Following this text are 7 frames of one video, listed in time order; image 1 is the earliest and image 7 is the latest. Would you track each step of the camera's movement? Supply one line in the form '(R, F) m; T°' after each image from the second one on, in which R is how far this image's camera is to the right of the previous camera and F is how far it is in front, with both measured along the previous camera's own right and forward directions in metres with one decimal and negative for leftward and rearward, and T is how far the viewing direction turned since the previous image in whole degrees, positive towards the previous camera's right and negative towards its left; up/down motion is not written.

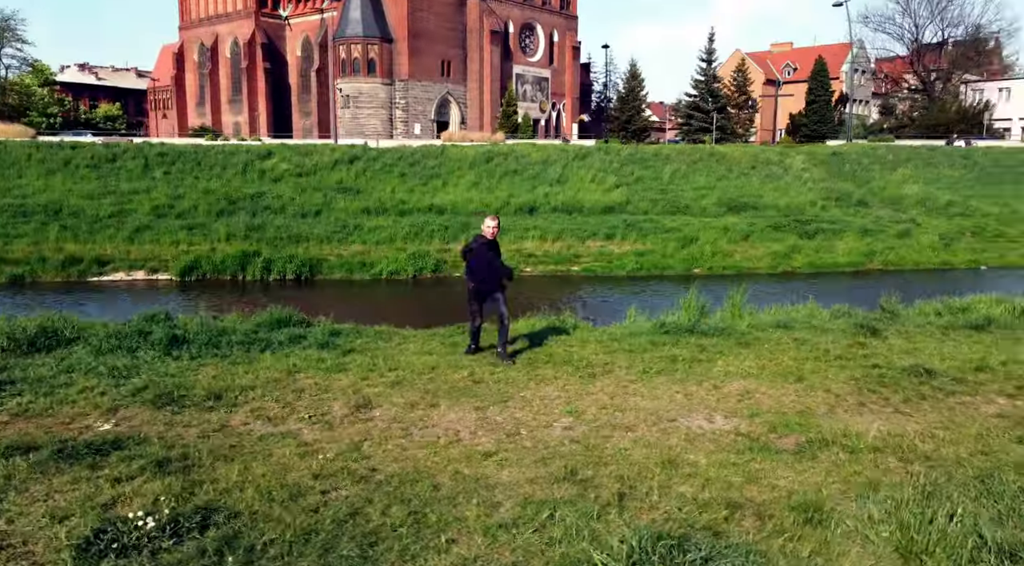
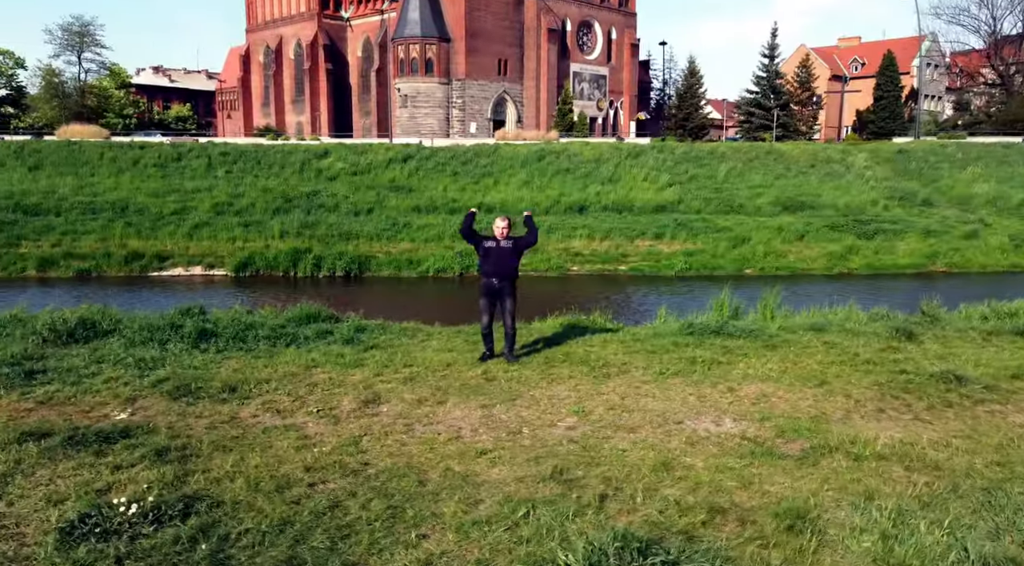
(+0.7, 0.0) m; -4°
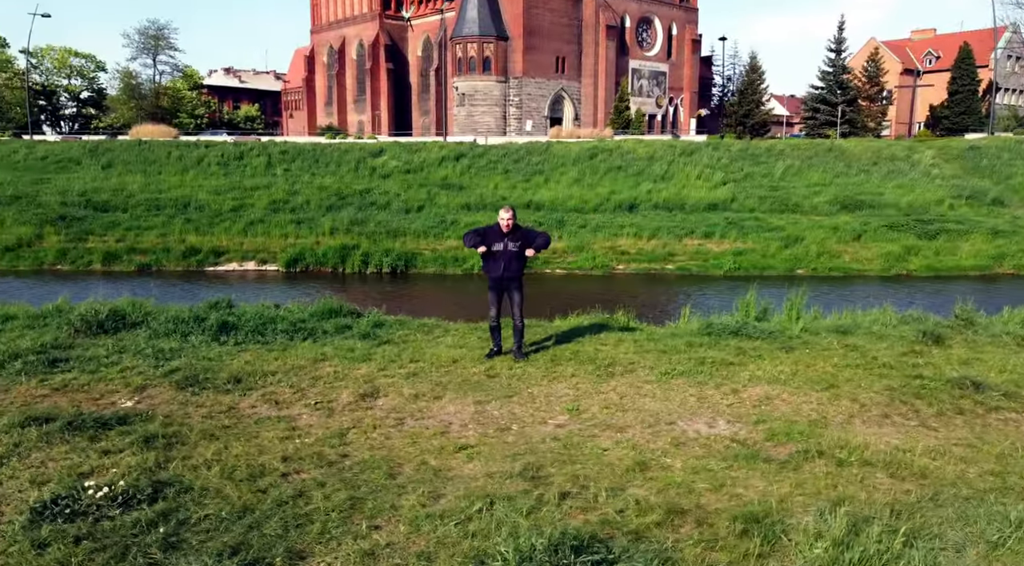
(+0.9, 0.0) m; -5°
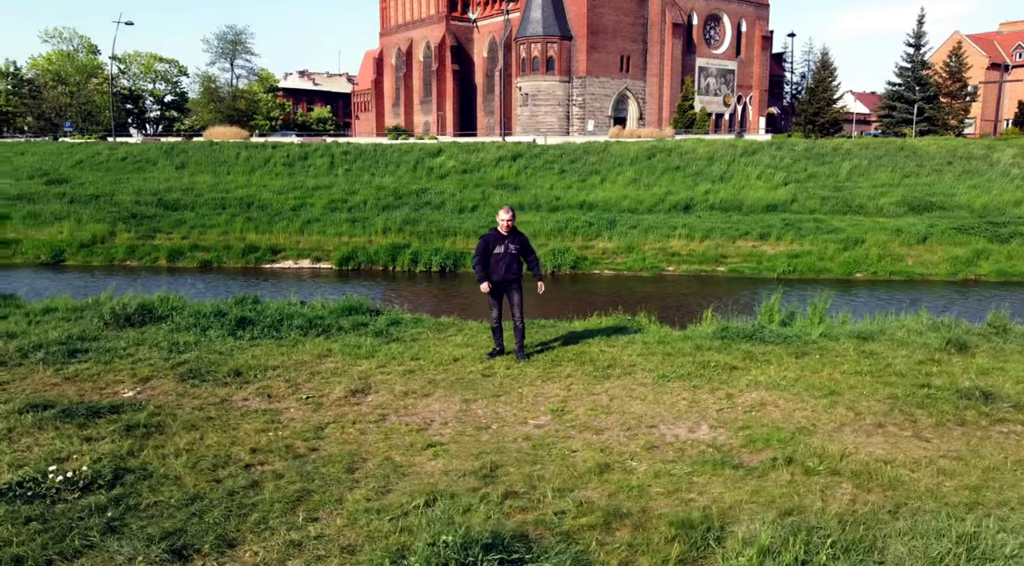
(+1.1, 0.0) m; -5°
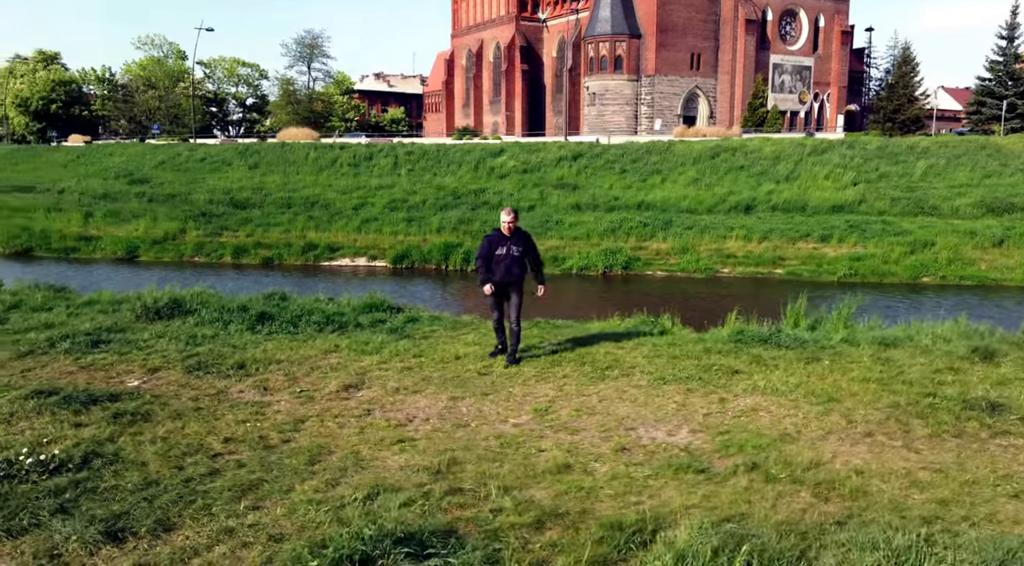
(+1.2, 0.0) m; -6°
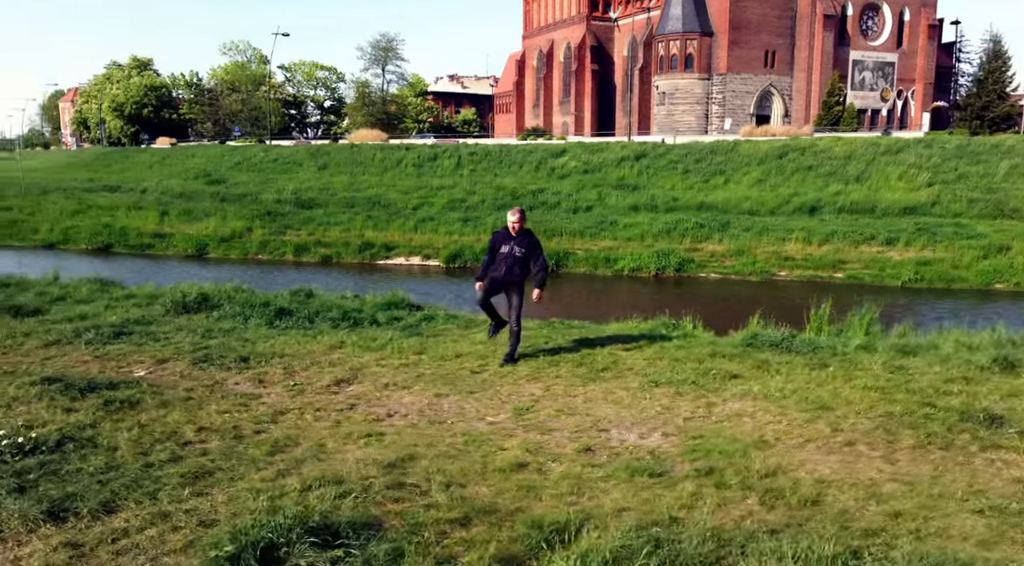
(+1.2, 0.0) m; -6°
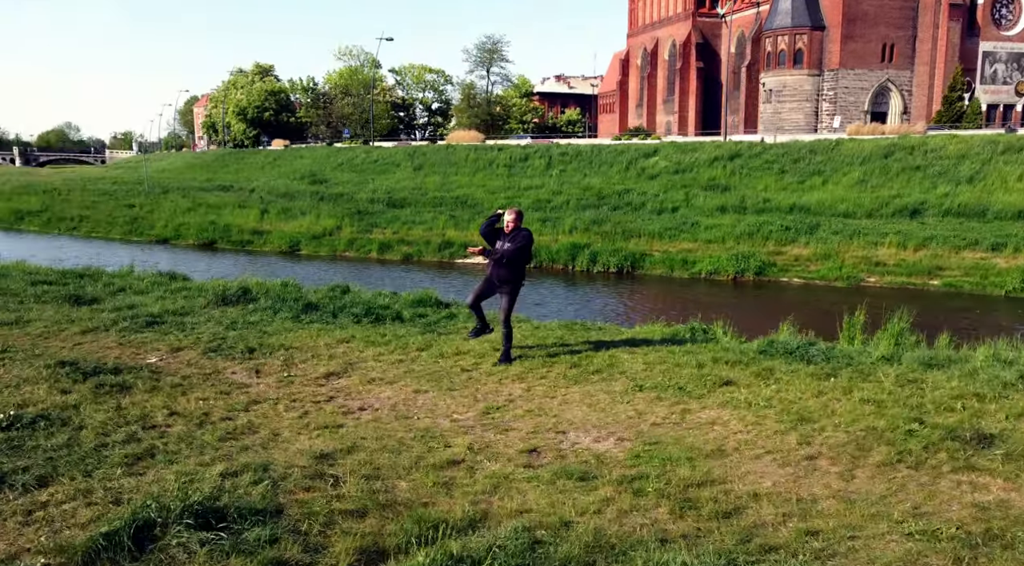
(+1.8, +0.2) m; -9°
